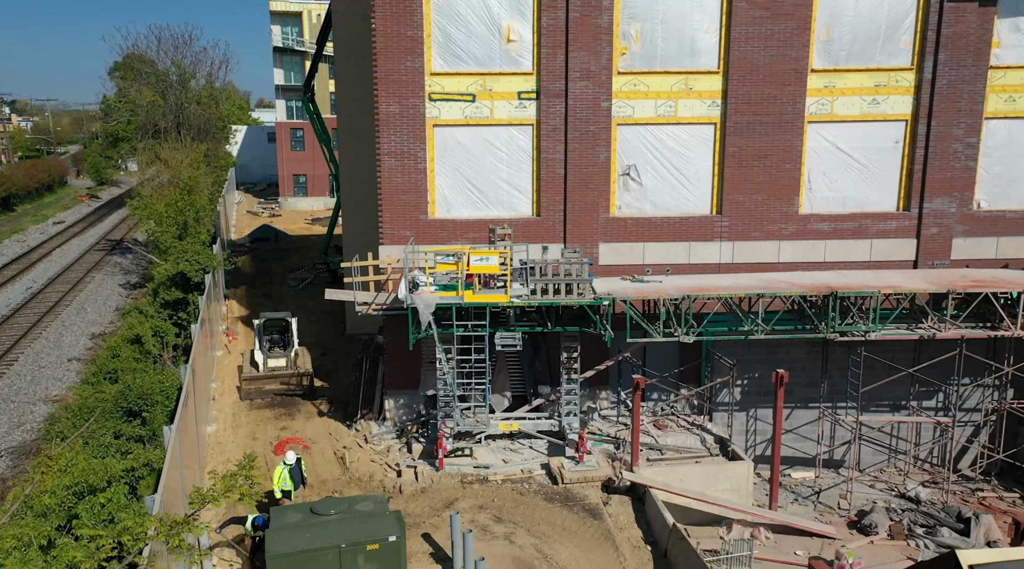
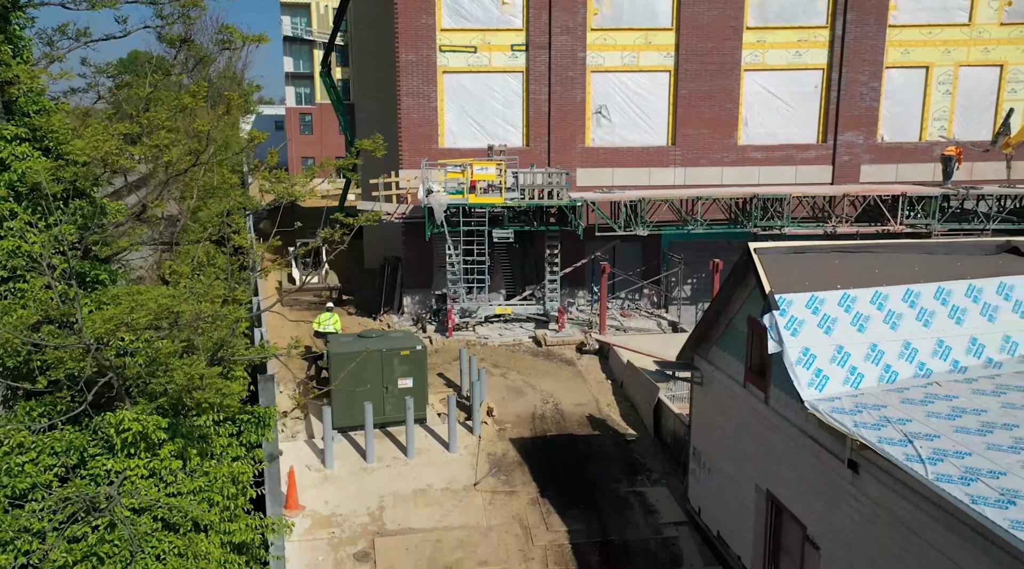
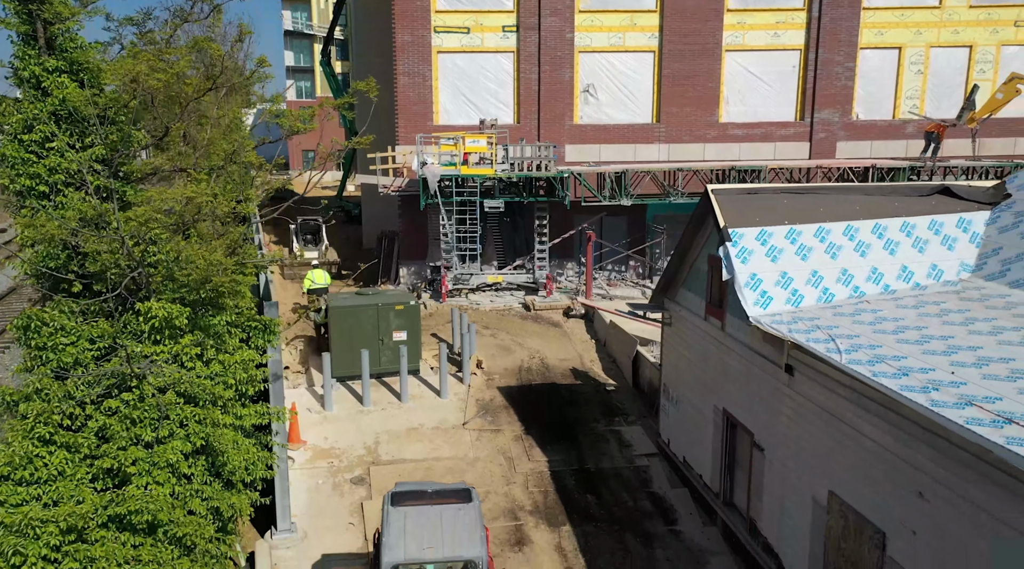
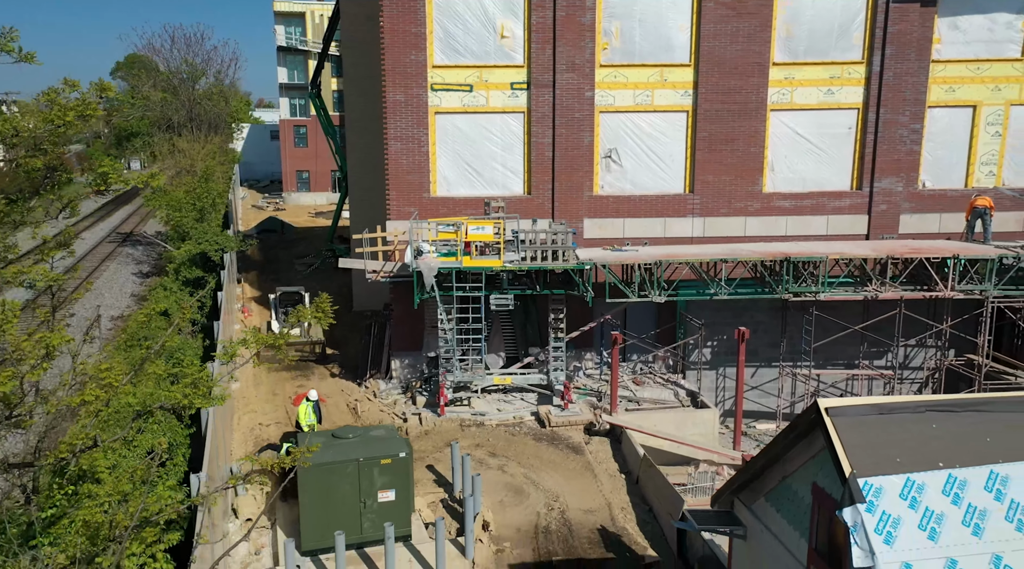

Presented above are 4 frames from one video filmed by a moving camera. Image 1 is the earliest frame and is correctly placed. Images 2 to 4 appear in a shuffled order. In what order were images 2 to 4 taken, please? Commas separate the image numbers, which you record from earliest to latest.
4, 2, 3
